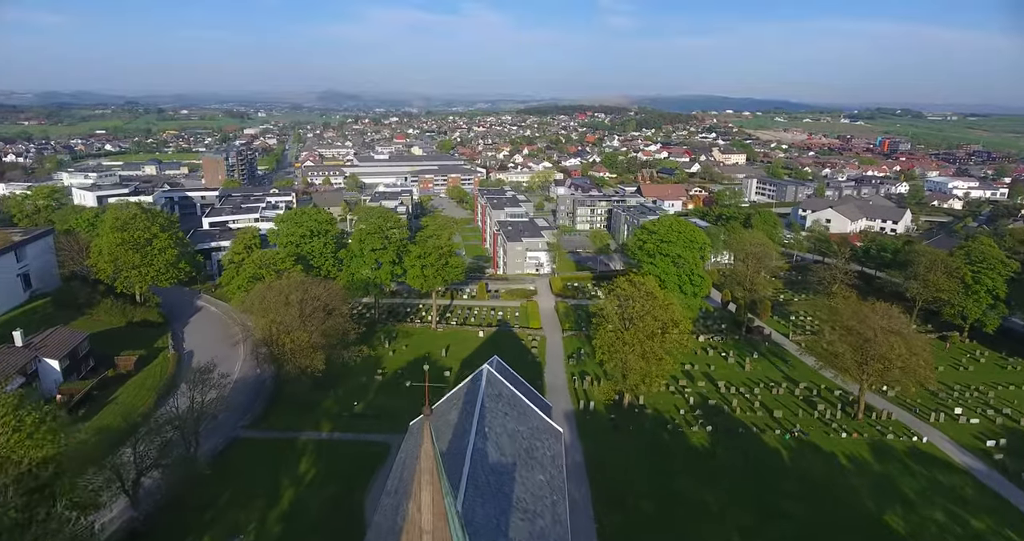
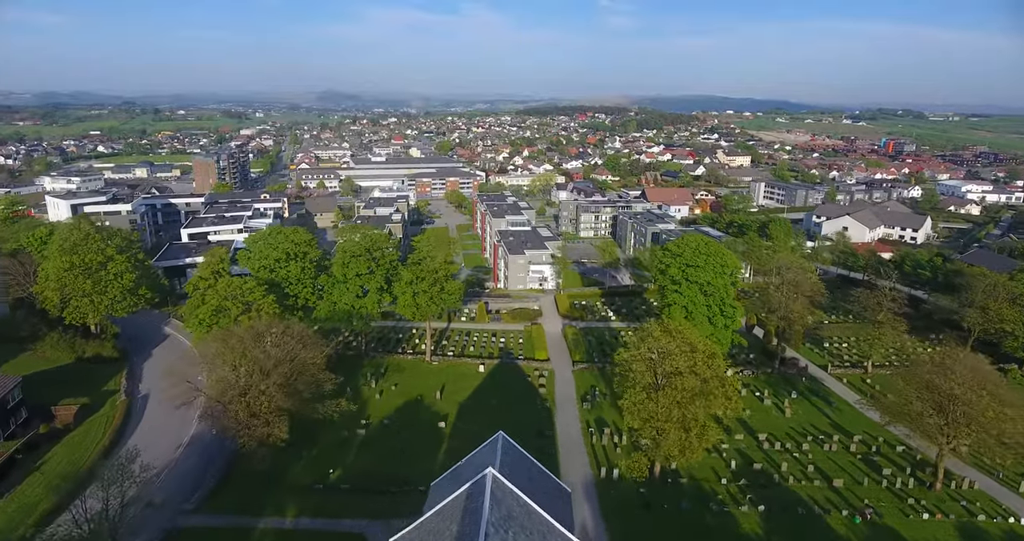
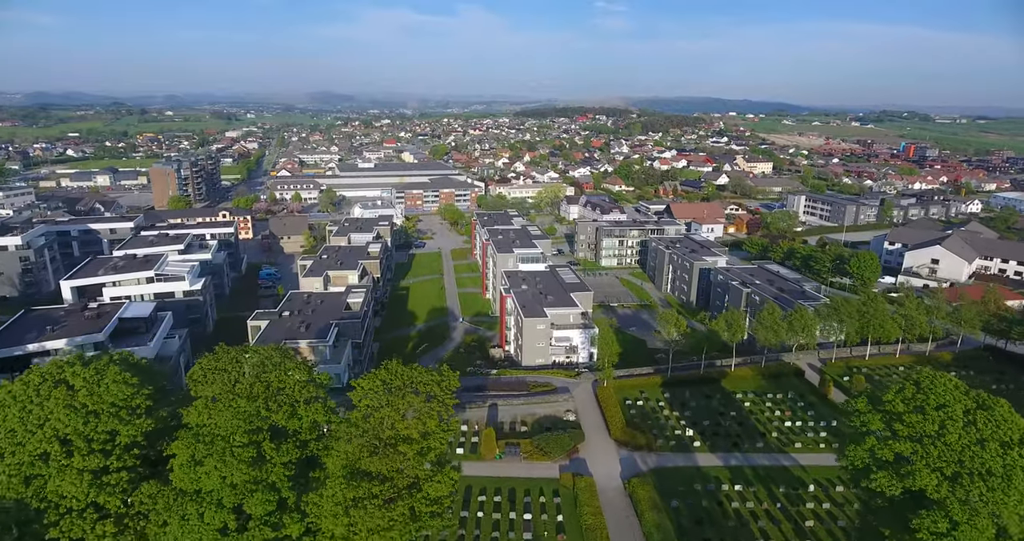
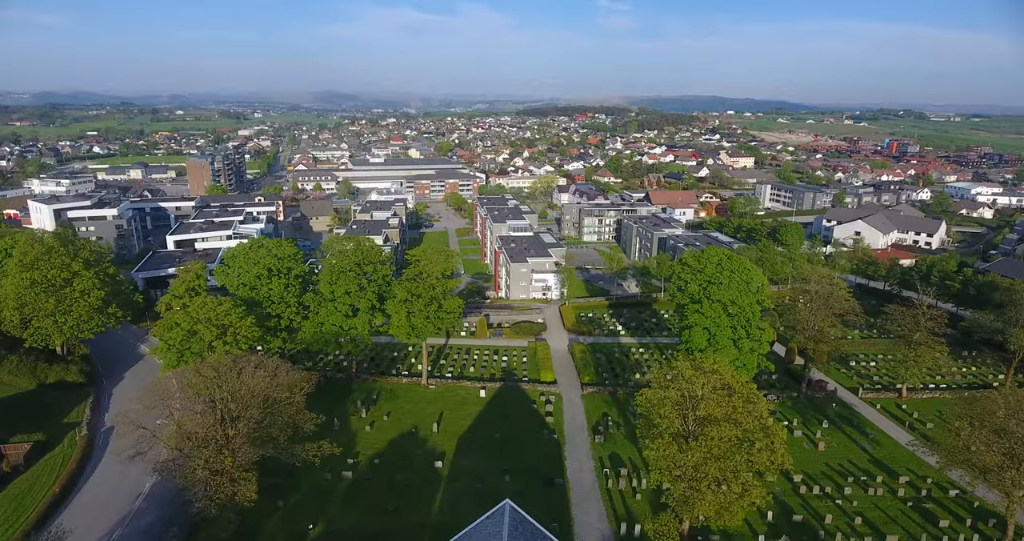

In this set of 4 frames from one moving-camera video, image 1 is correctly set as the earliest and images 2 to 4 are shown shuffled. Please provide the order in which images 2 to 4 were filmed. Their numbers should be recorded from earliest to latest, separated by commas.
2, 4, 3
